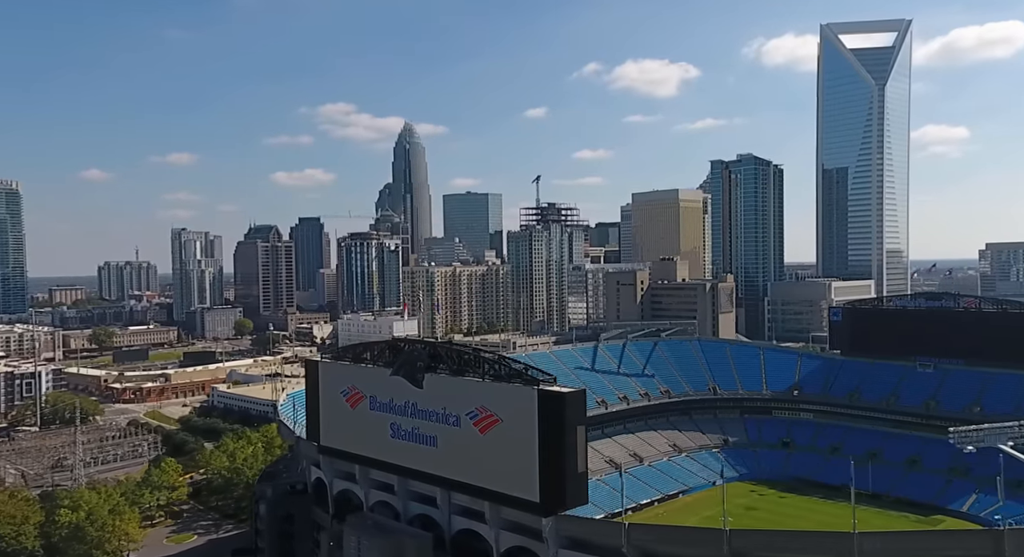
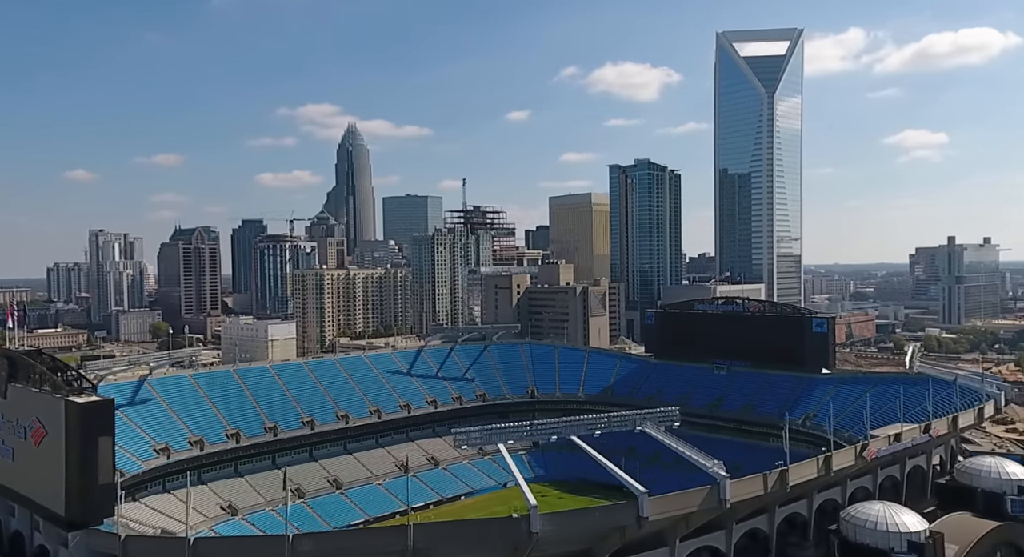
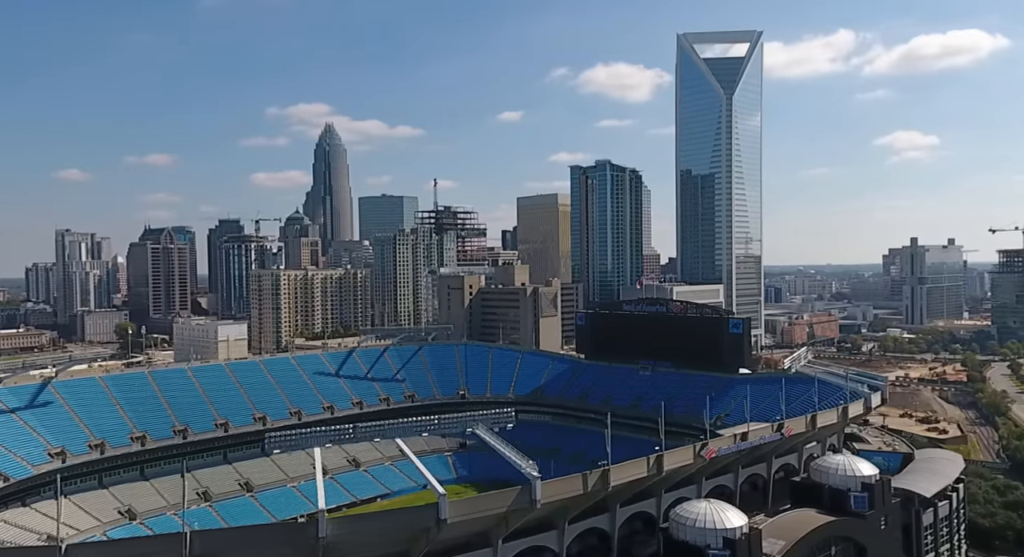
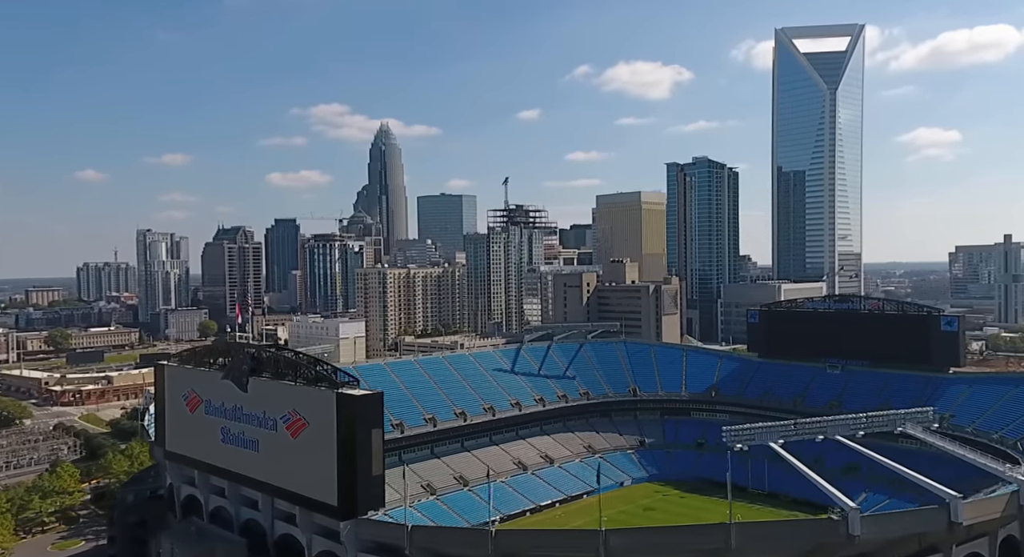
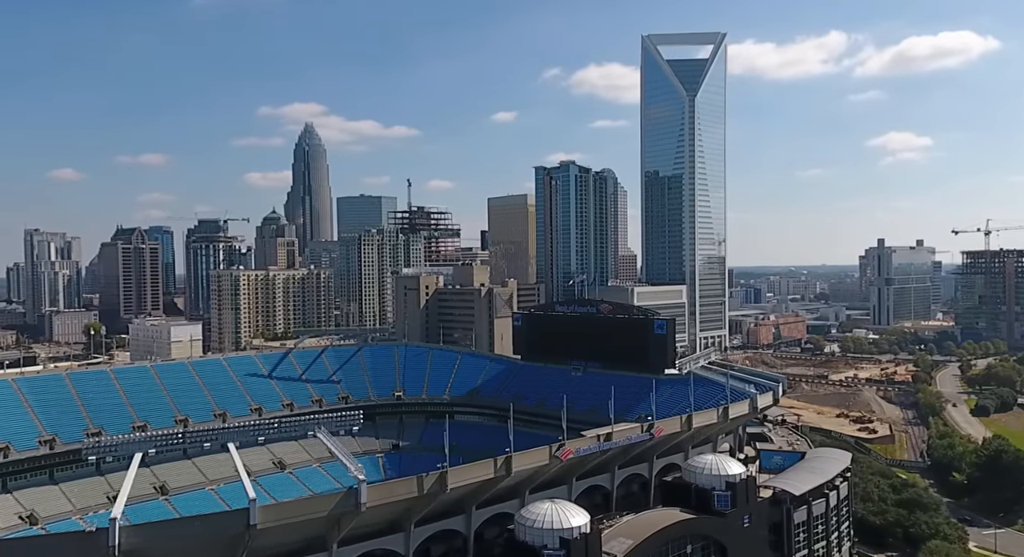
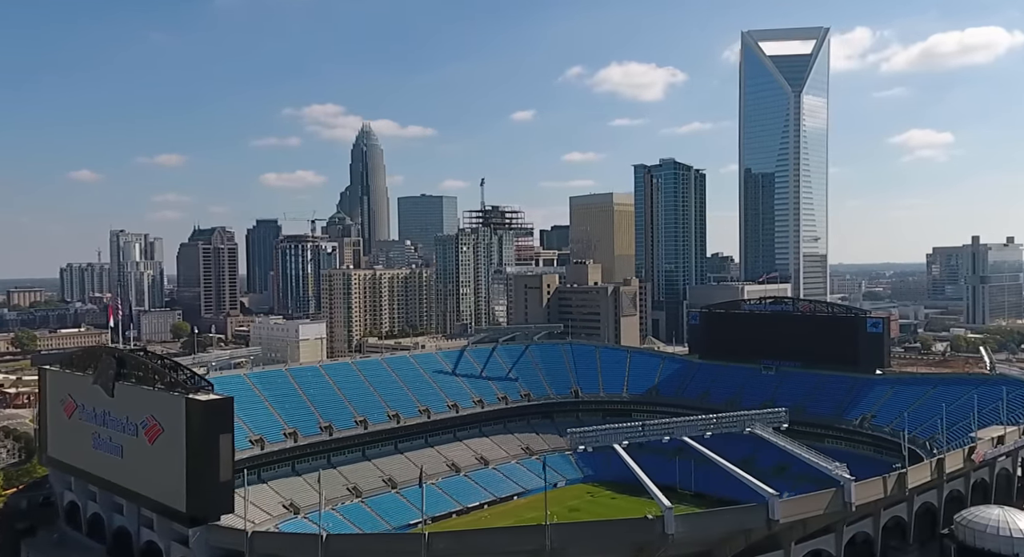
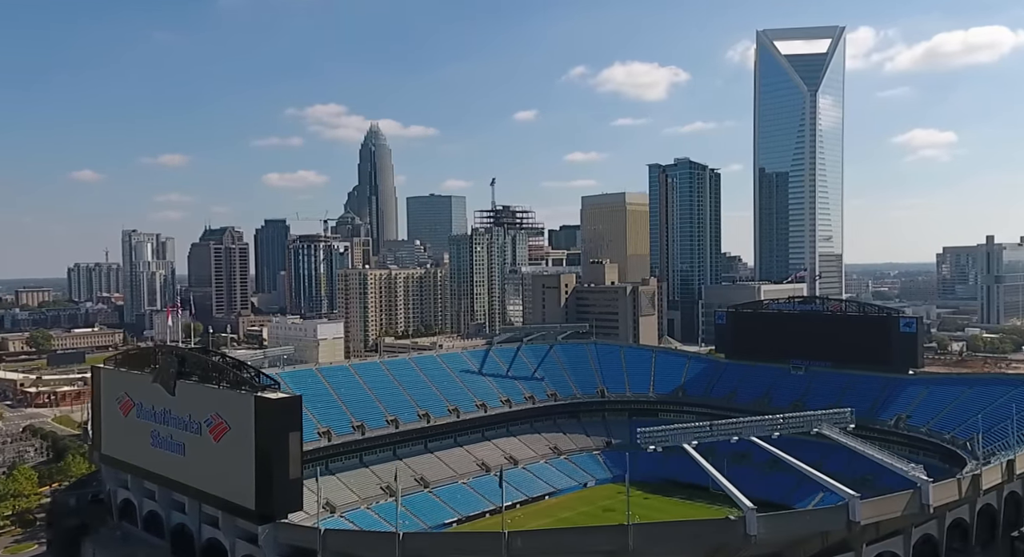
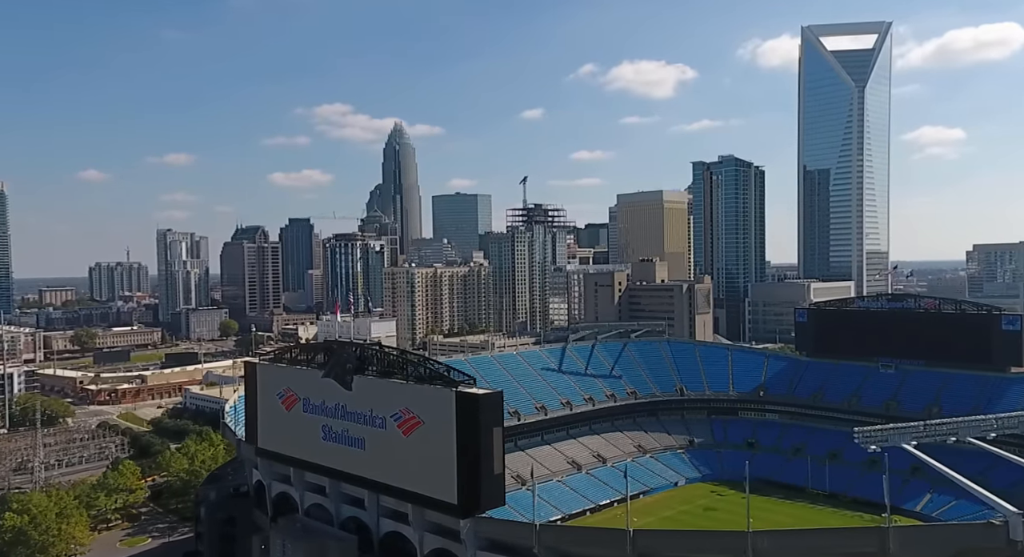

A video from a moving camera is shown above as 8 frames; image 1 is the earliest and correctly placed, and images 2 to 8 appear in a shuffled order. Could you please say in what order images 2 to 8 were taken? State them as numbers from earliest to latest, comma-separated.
8, 4, 7, 6, 2, 3, 5
